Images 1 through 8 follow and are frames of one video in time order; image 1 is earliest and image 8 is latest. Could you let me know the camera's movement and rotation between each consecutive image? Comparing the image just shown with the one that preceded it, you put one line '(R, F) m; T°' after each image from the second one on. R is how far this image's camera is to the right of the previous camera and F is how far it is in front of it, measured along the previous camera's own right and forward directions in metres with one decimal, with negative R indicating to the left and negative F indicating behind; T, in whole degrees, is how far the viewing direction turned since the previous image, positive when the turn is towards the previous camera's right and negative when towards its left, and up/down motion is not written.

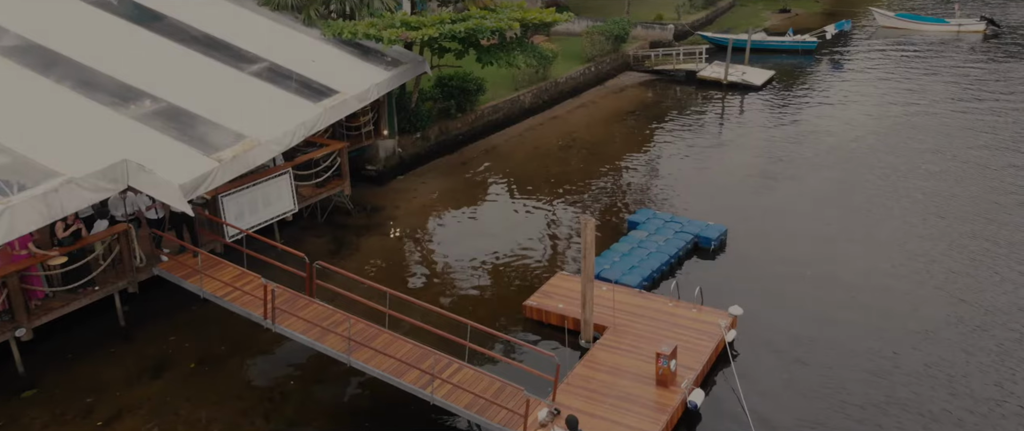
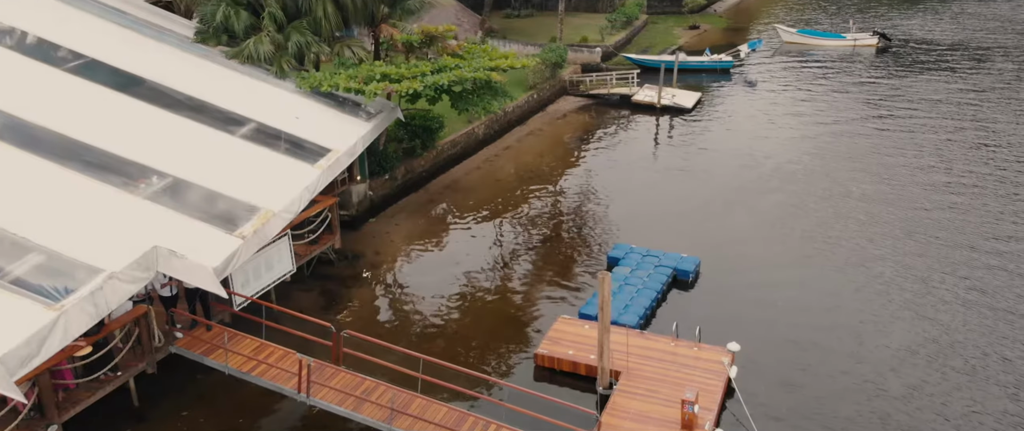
(-1.9, -0.4) m; +7°
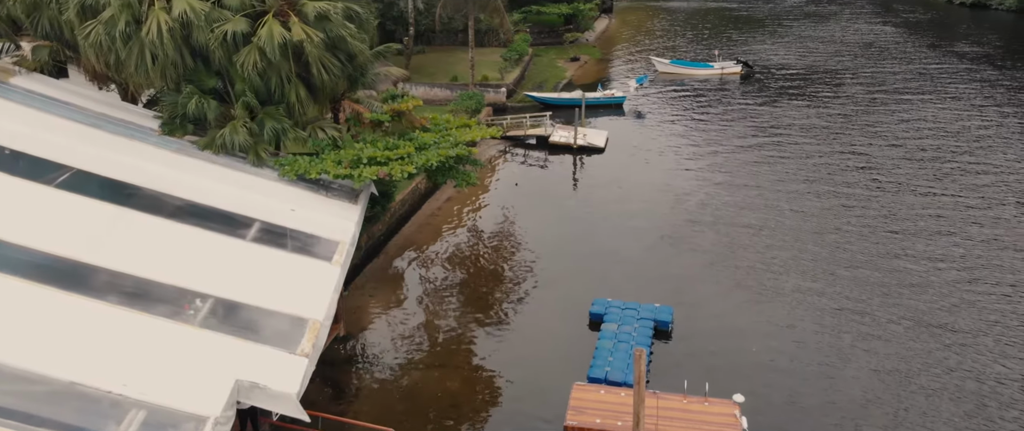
(-3.1, -0.5) m; +11°
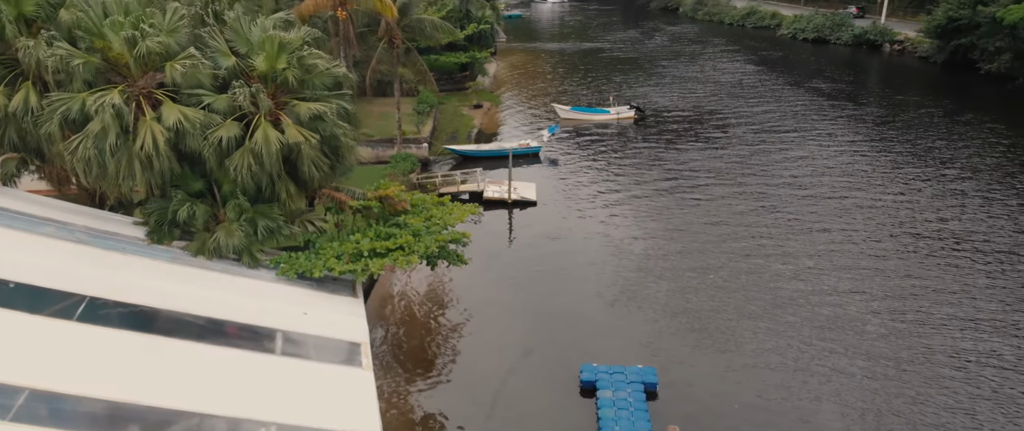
(-3.0, -0.5) m; +10°
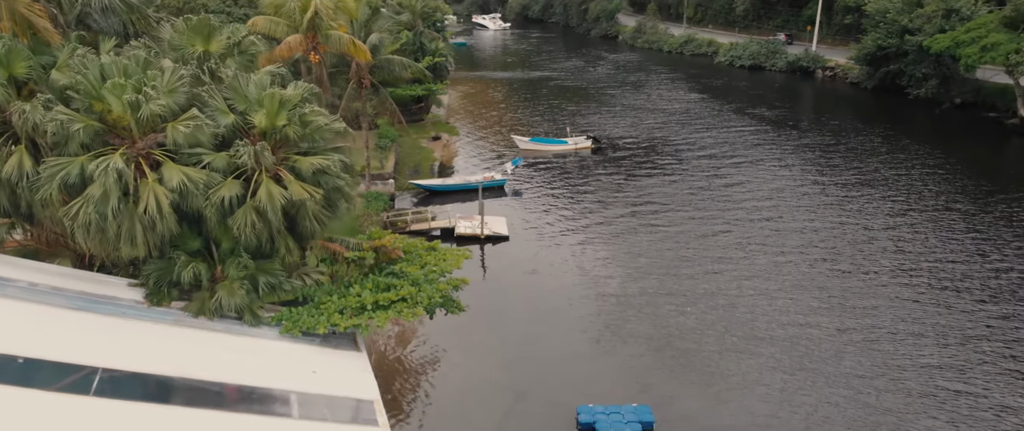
(-1.4, -0.3) m; +5°
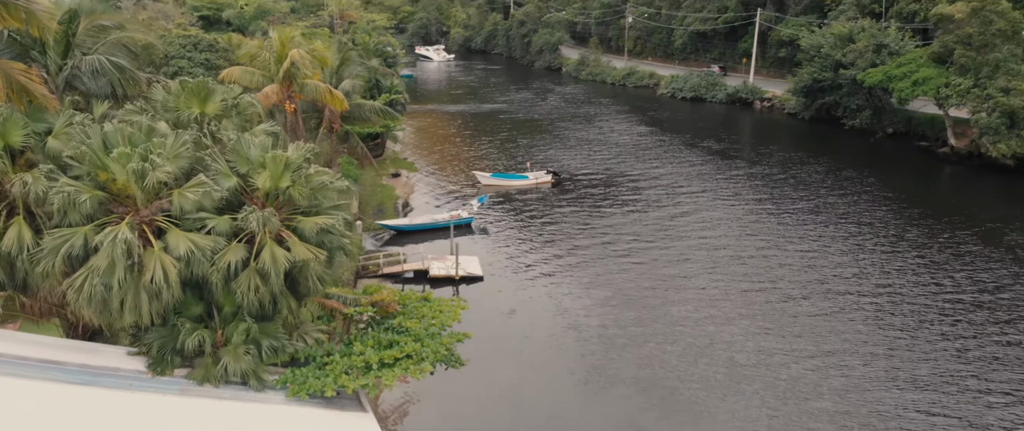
(-1.5, -0.3) m; +5°
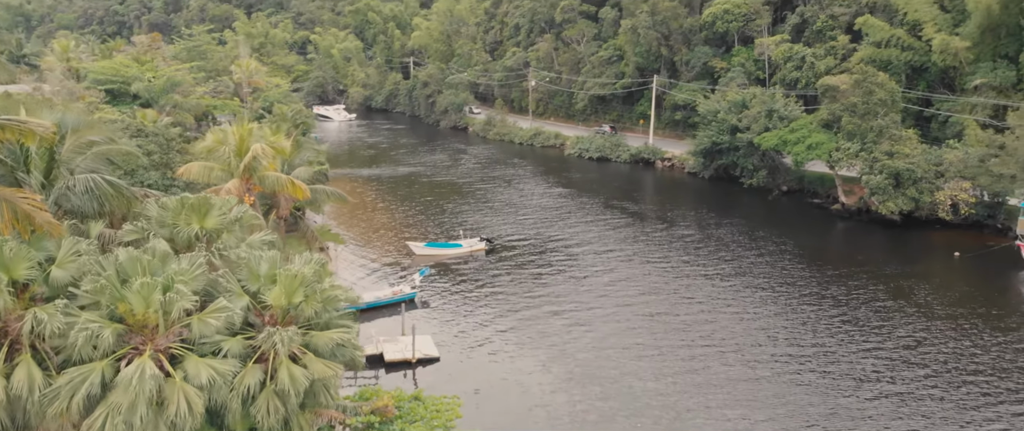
(-2.7, -0.5) m; +8°
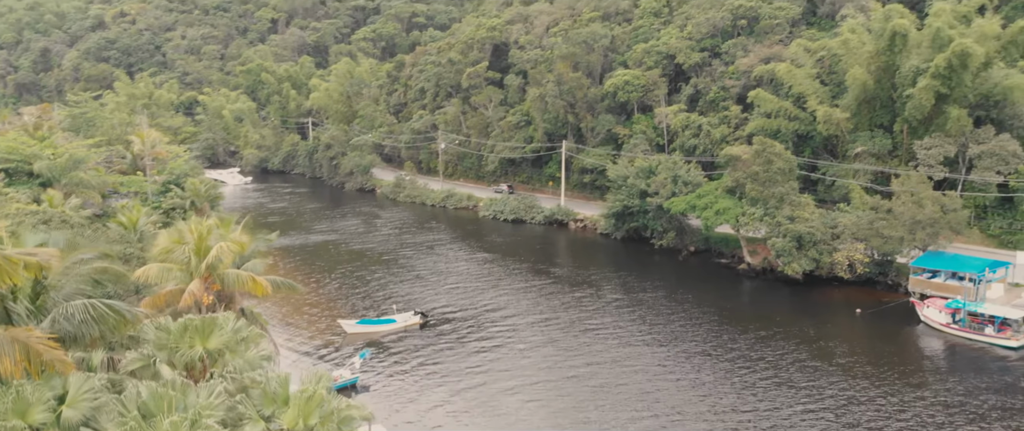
(-2.7, -0.6) m; +8°
